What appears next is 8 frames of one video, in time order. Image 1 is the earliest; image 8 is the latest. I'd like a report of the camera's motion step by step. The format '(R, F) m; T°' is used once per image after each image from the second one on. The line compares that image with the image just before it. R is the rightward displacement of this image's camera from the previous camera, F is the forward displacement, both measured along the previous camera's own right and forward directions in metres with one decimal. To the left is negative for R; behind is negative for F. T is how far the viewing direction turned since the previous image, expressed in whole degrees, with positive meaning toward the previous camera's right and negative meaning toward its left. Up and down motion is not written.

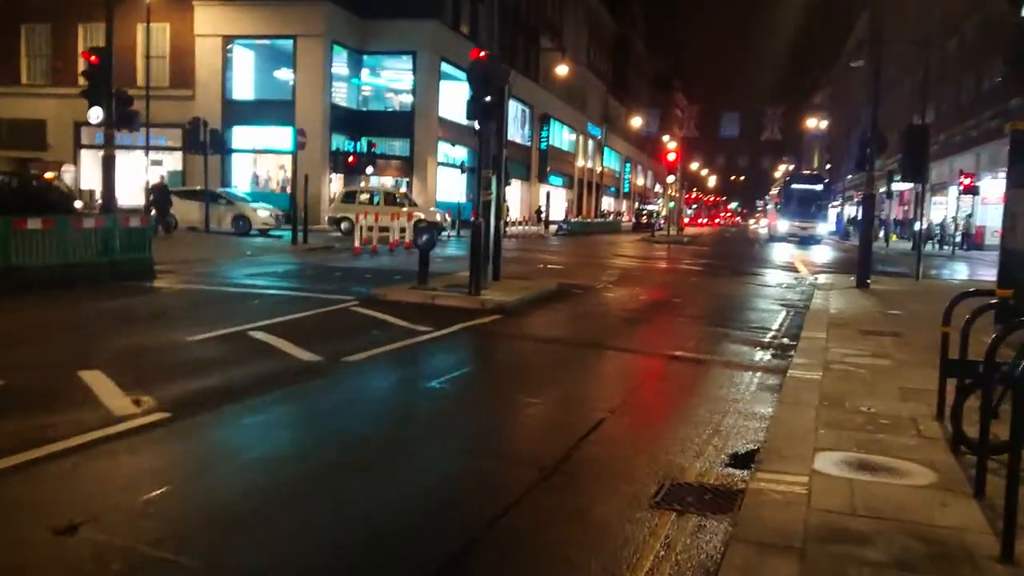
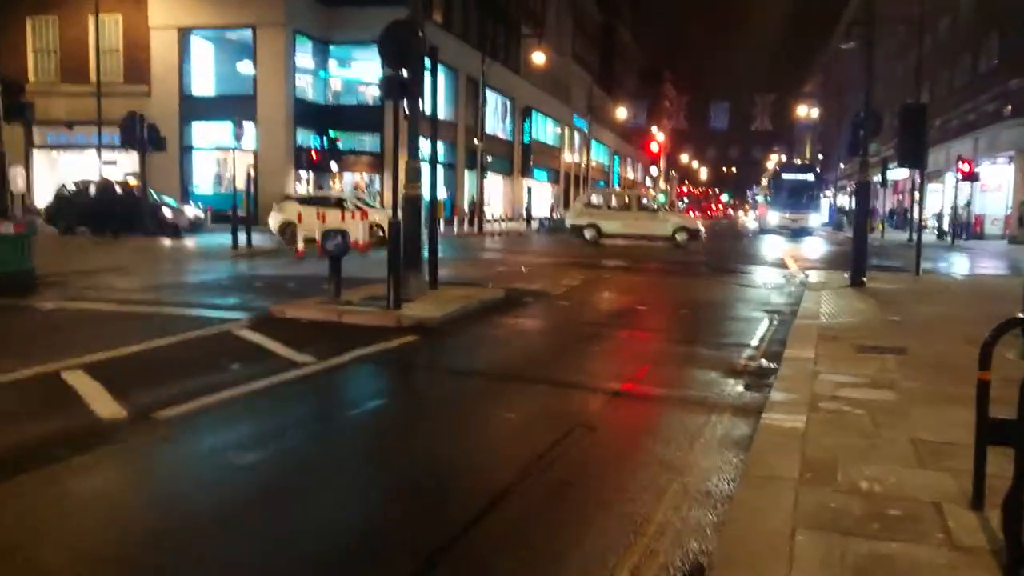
(+1.0, +2.4) m; 0°
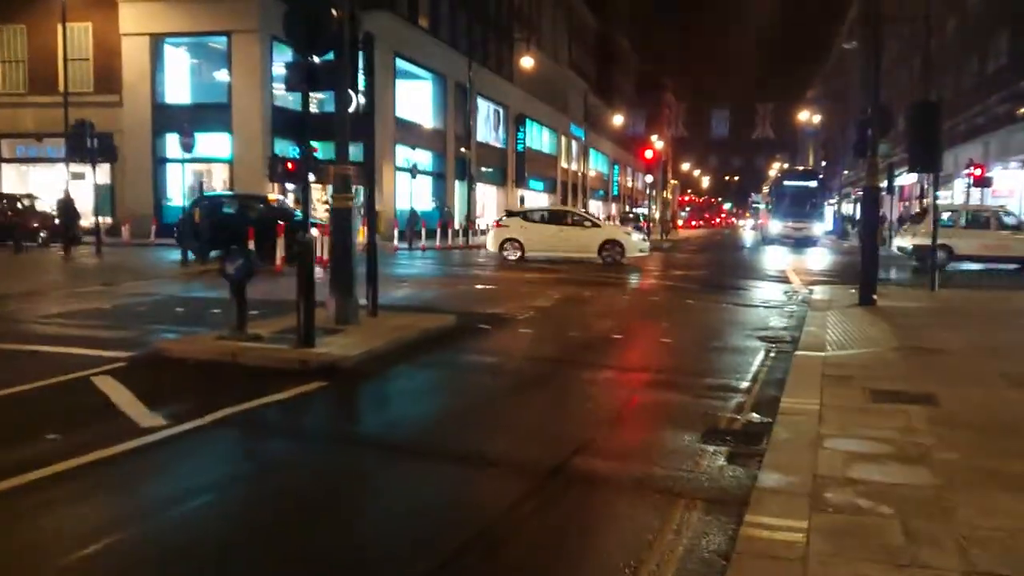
(+0.8, +2.1) m; 0°
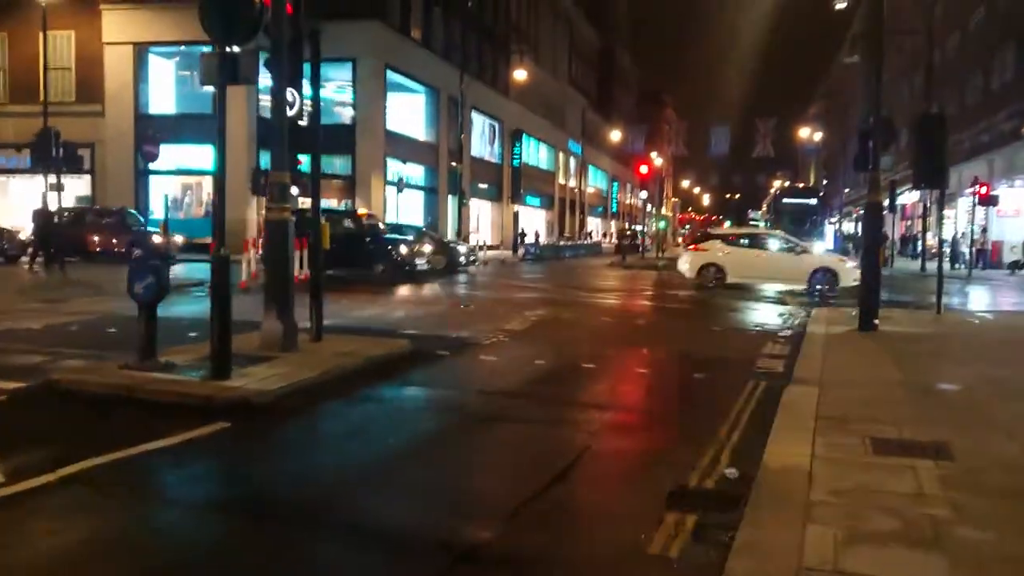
(+0.6, +1.3) m; 0°
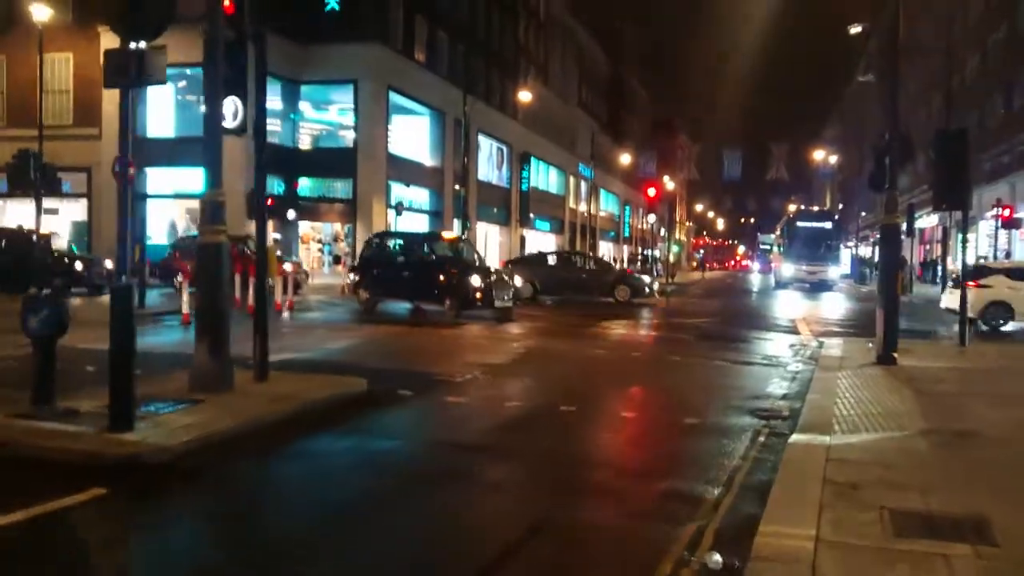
(+0.6, +1.3) m; -1°
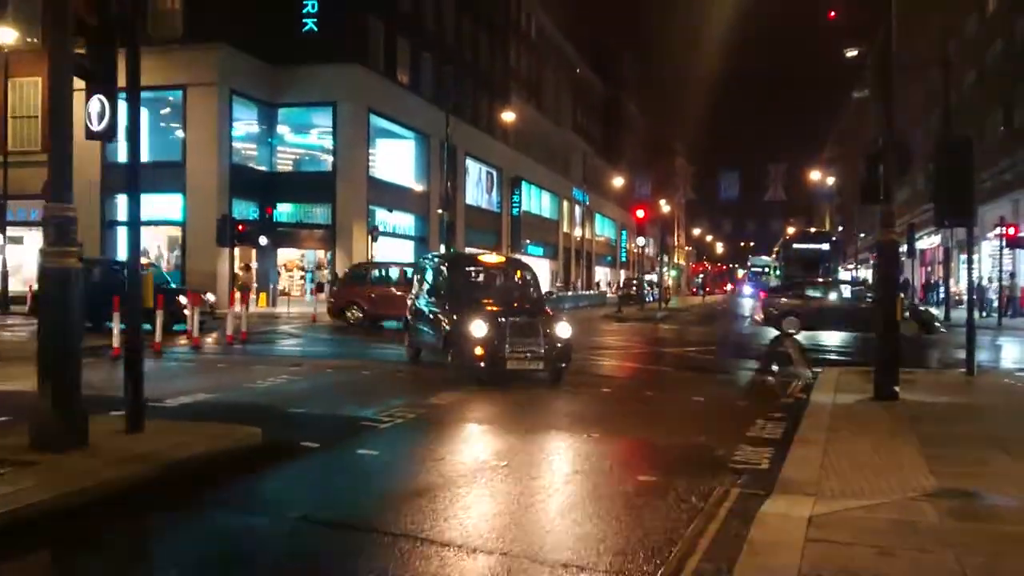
(+0.8, +1.7) m; 0°
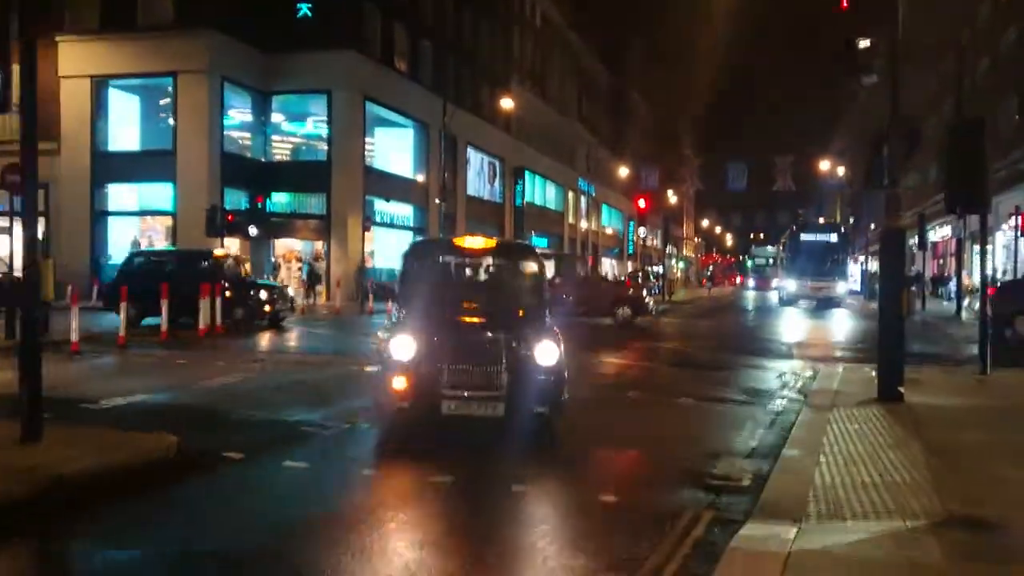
(+0.6, +1.0) m; -1°
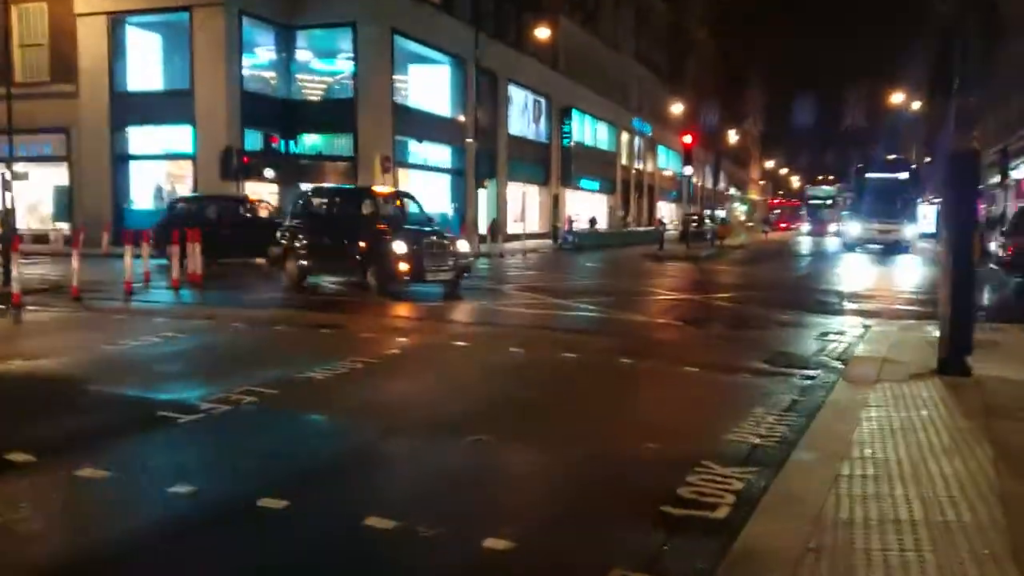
(+1.2, +2.4) m; -4°
